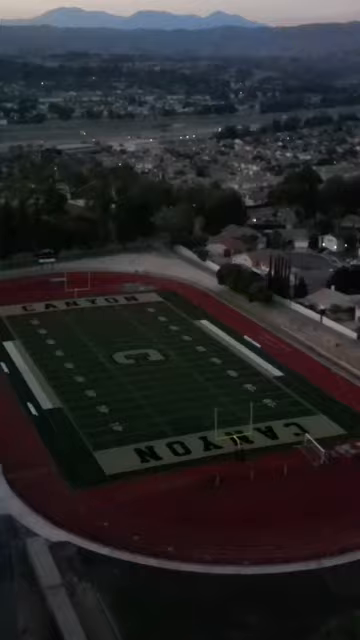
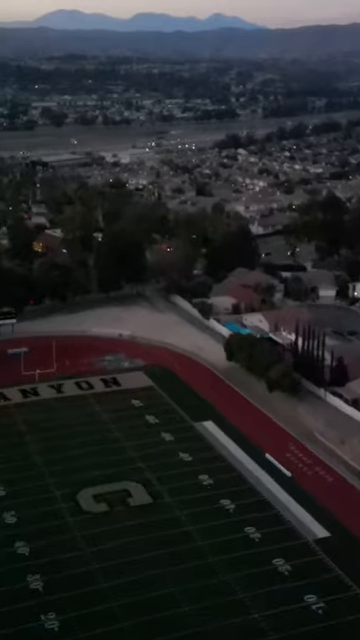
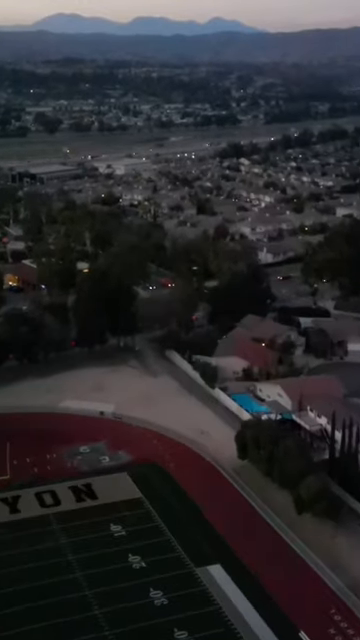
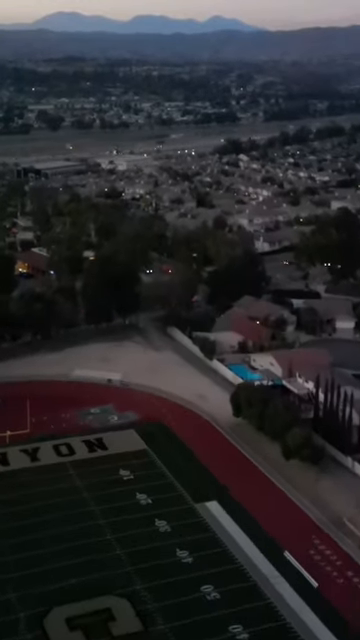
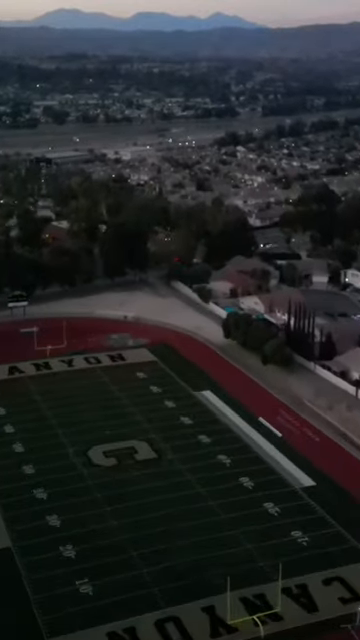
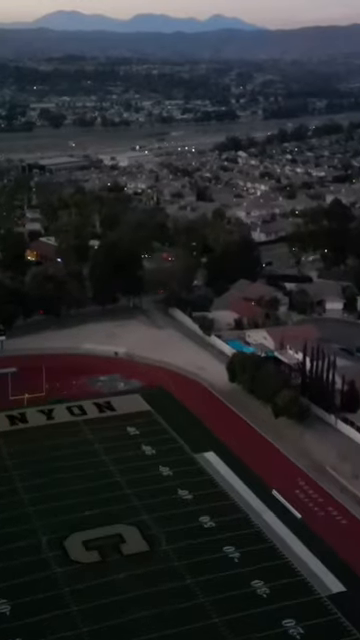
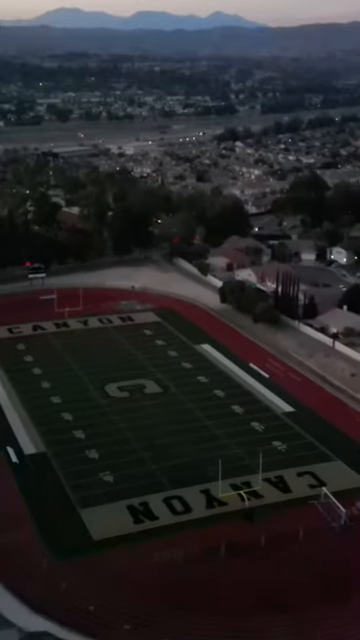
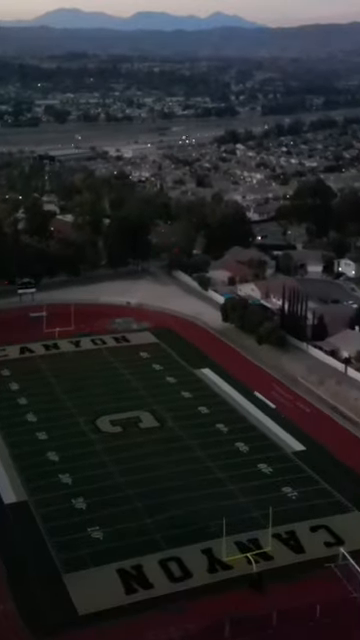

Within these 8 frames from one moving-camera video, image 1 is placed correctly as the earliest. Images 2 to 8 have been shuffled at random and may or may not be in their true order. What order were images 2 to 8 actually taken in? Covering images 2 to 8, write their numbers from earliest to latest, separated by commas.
7, 8, 5, 2, 6, 4, 3
